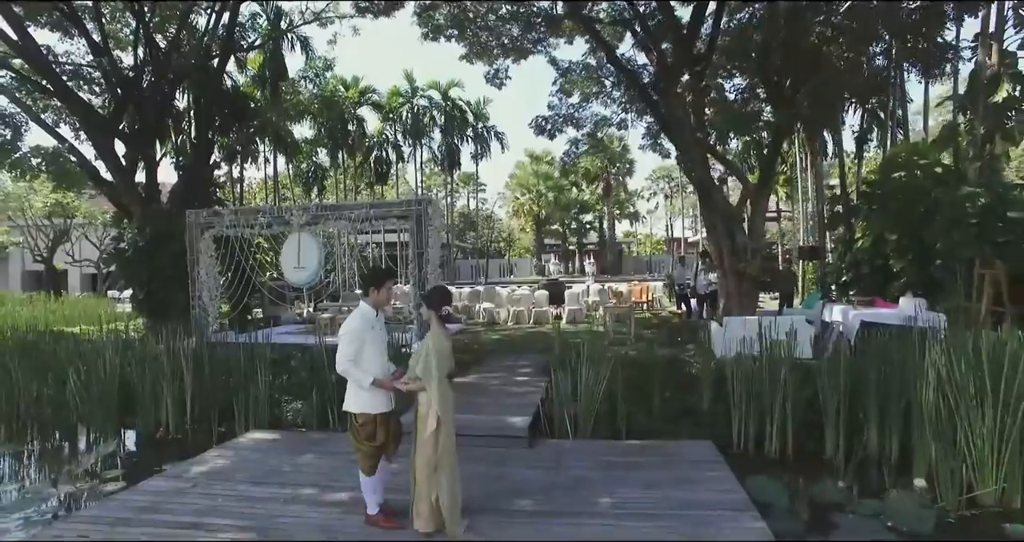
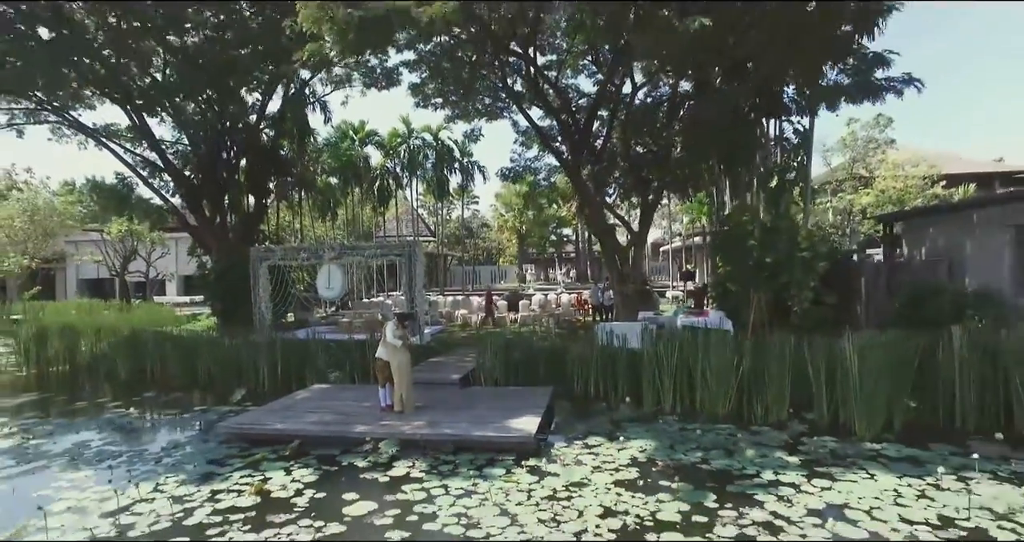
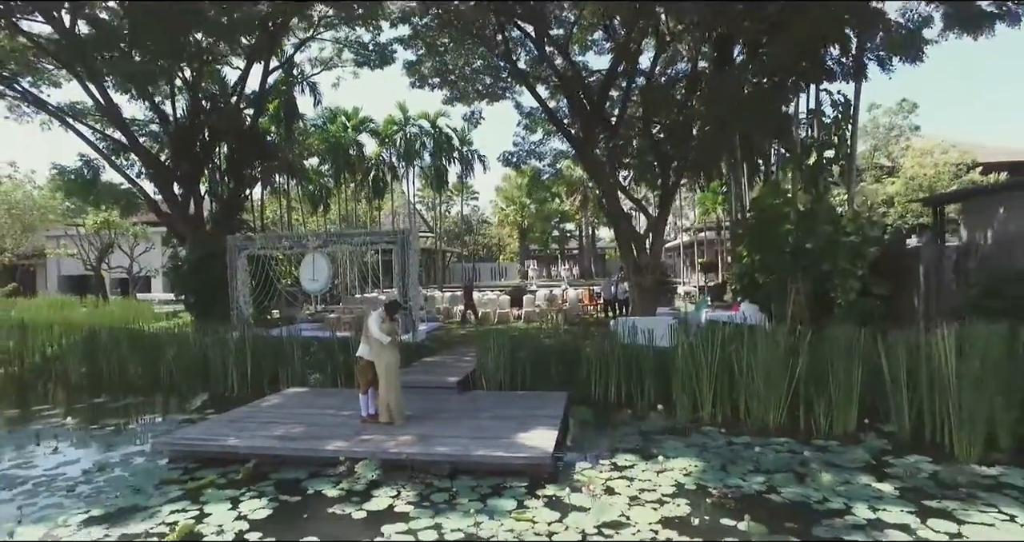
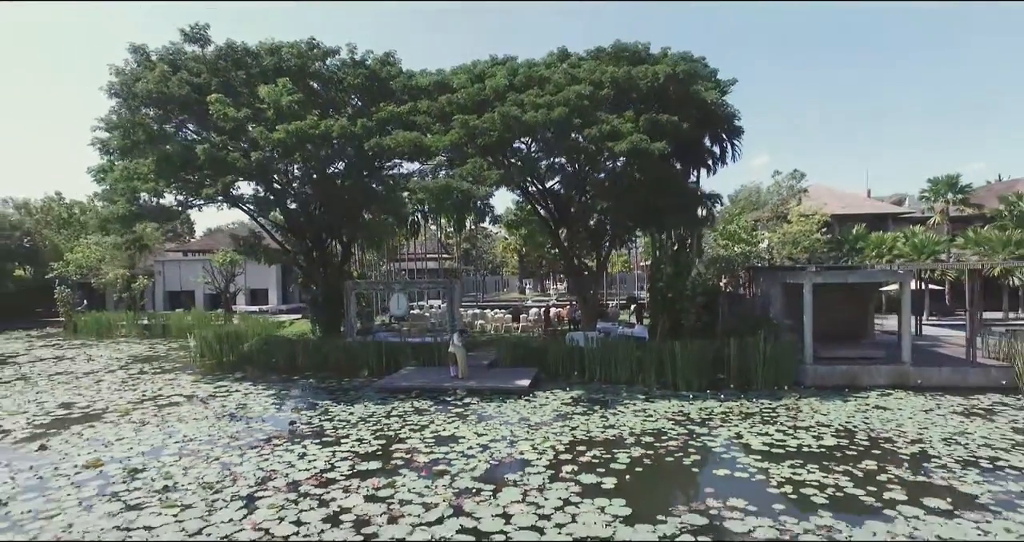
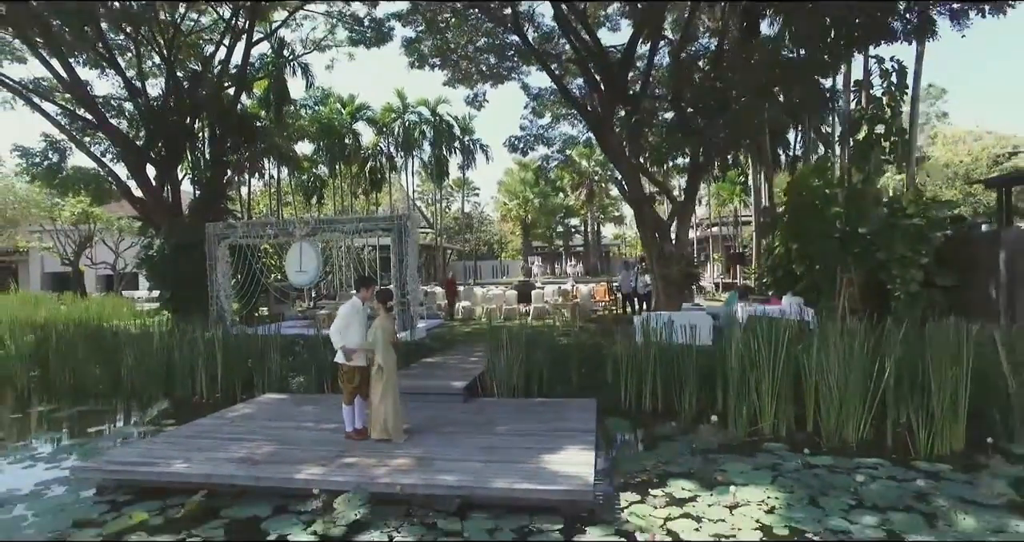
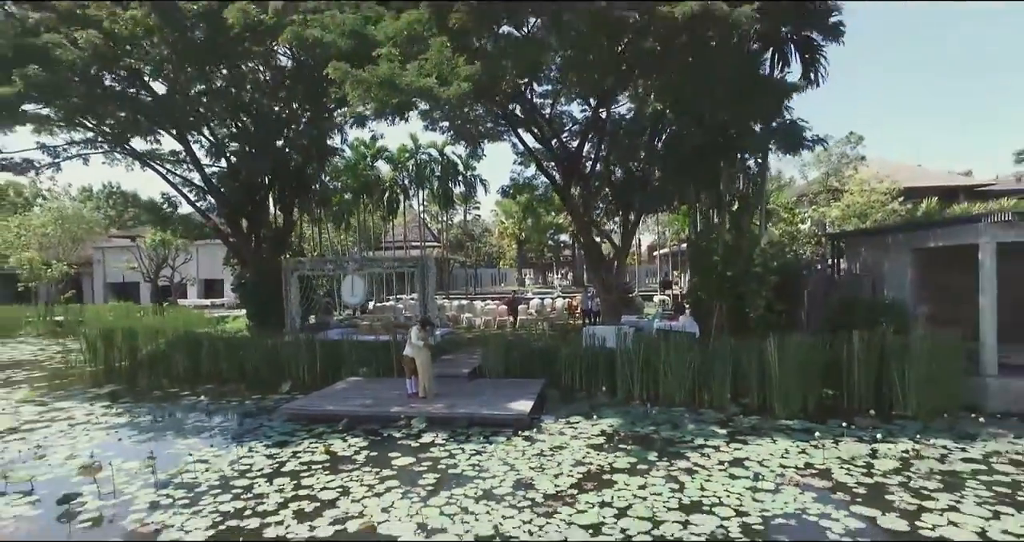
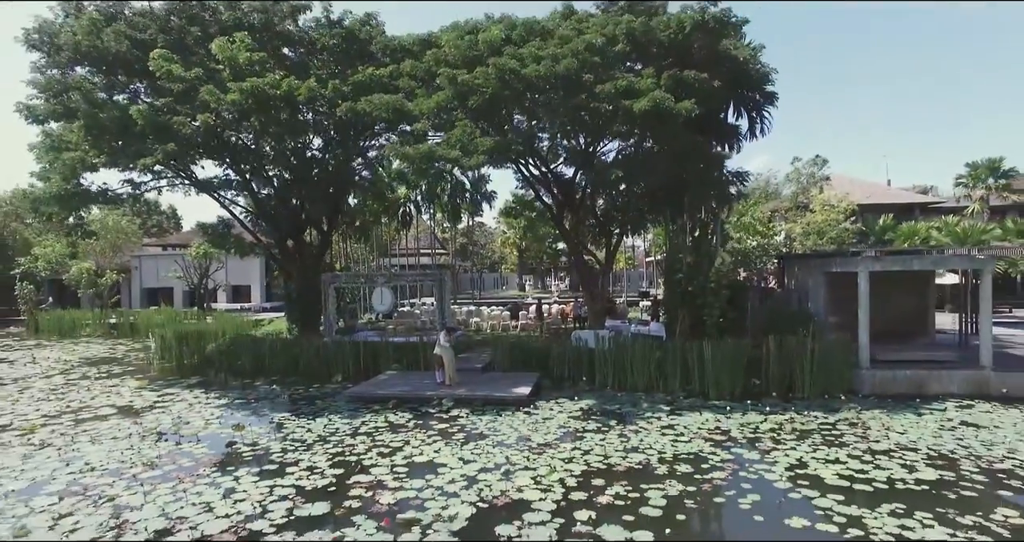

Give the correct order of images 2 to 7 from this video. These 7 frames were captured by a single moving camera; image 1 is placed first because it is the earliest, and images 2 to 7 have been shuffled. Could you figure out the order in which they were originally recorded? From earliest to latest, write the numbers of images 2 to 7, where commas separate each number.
5, 3, 2, 6, 7, 4
